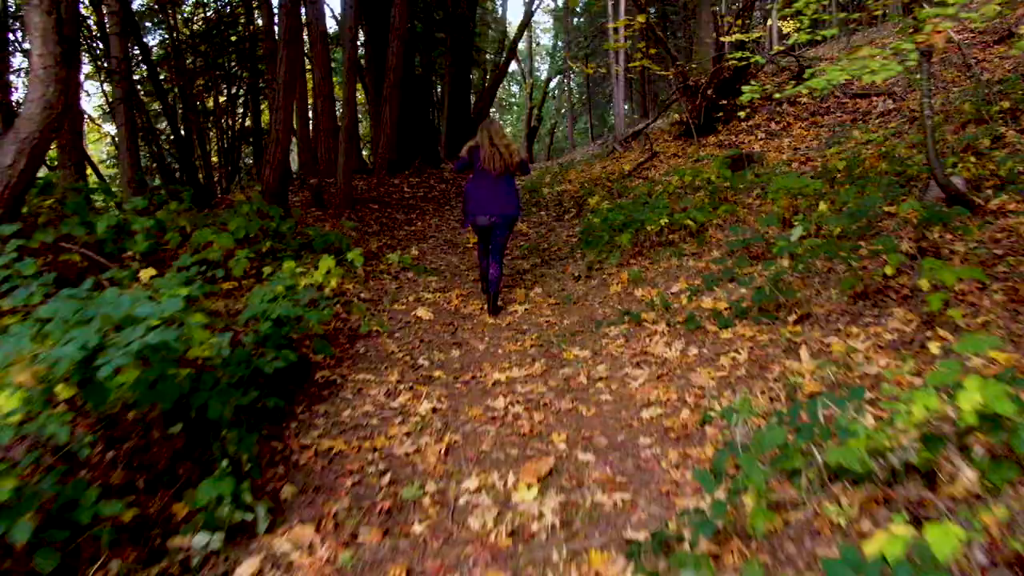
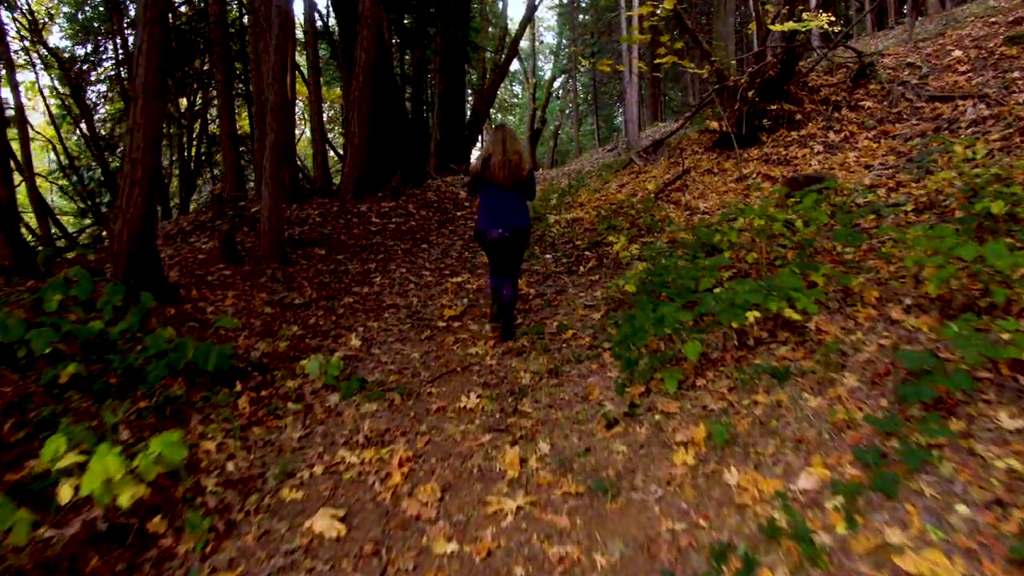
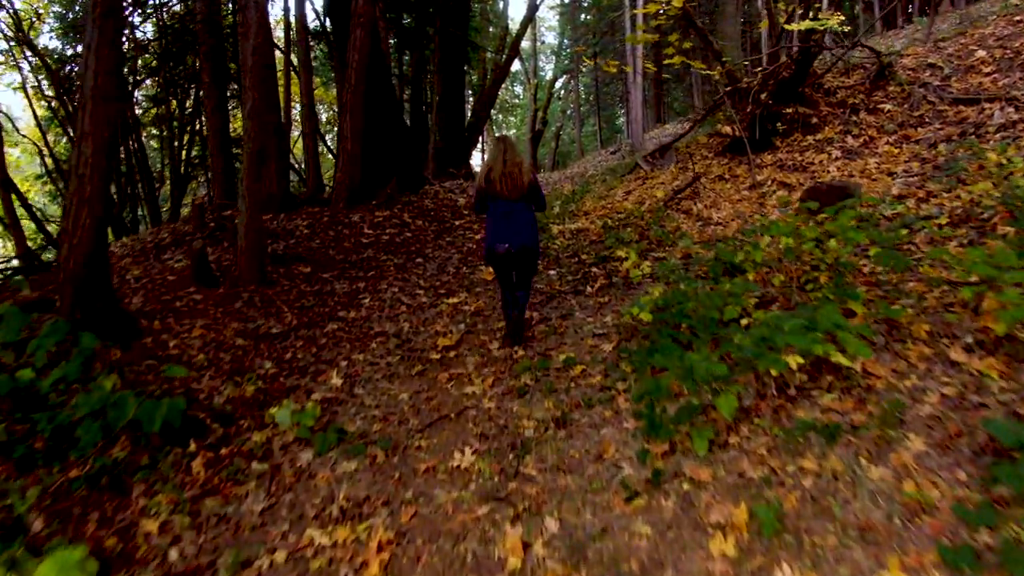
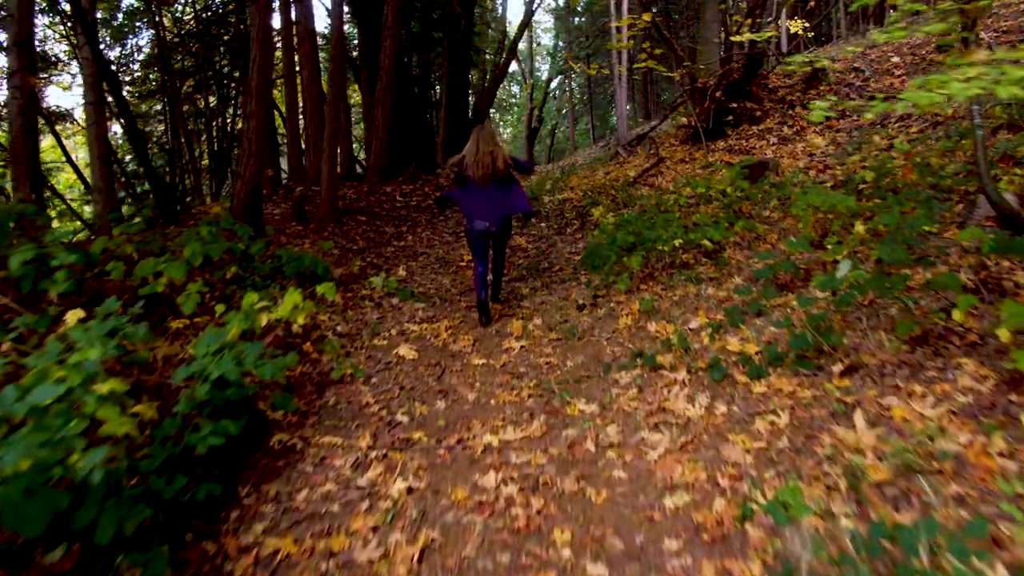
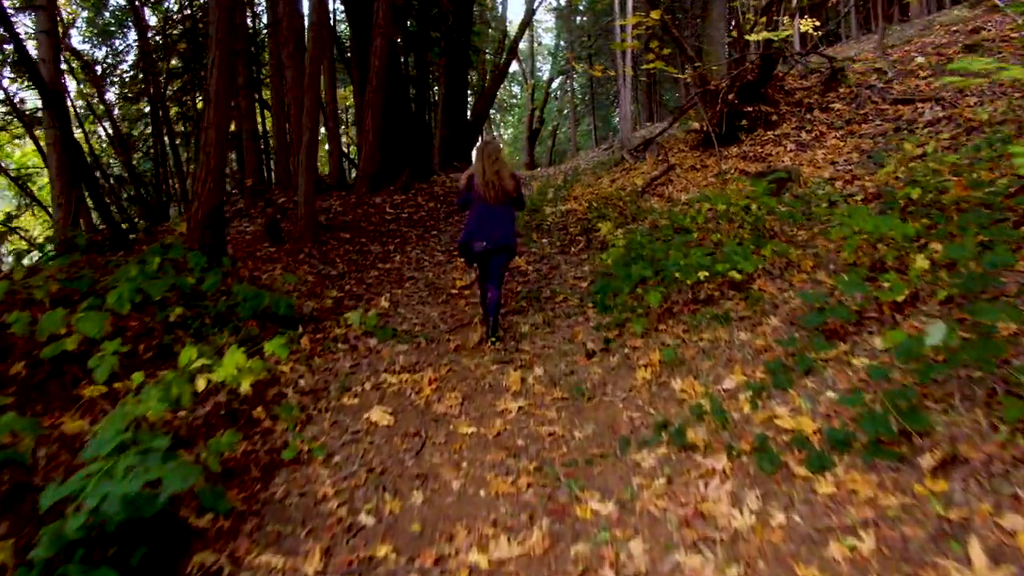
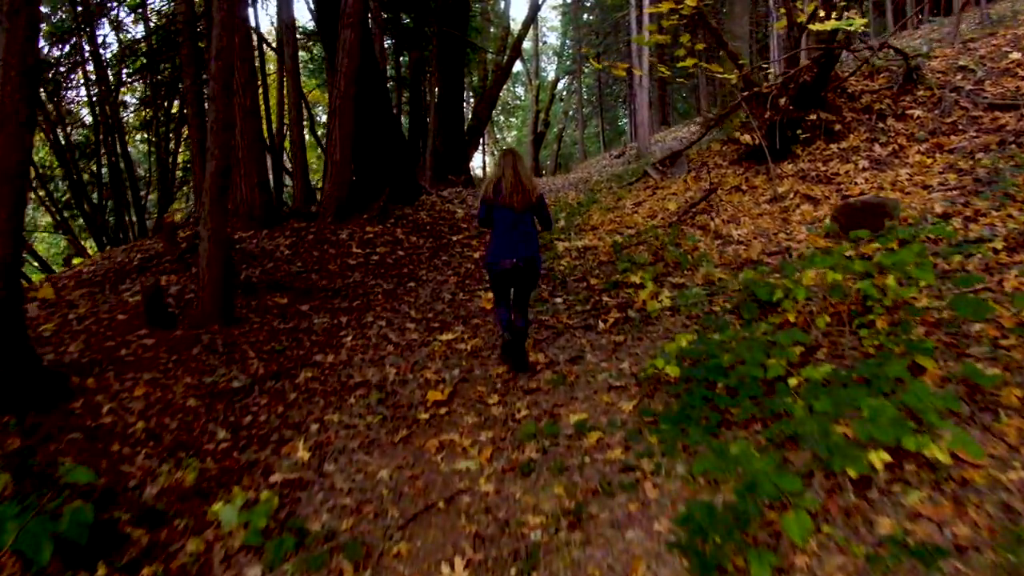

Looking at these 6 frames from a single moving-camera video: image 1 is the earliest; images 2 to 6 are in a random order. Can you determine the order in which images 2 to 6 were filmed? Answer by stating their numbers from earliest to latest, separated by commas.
4, 5, 2, 3, 6
